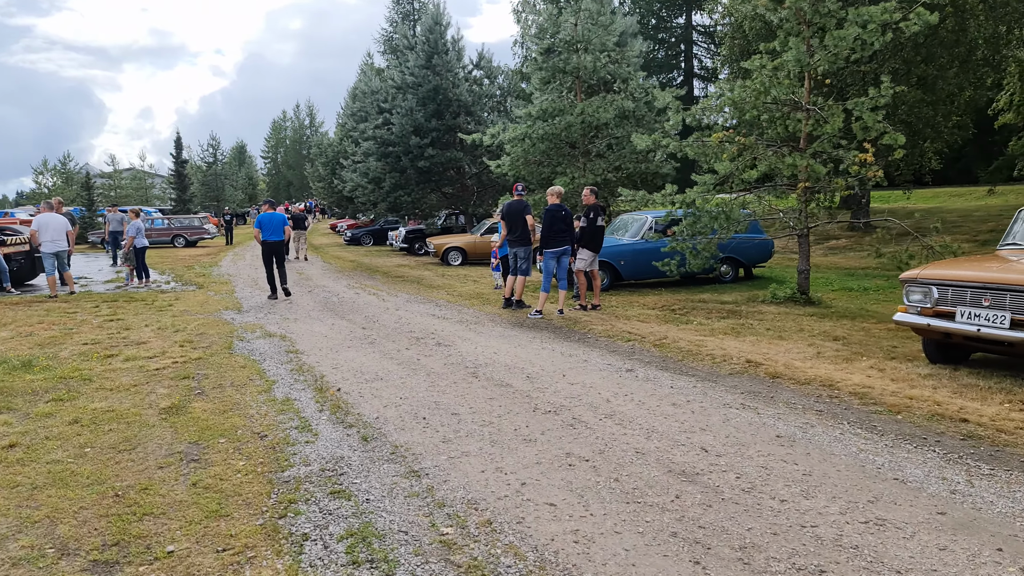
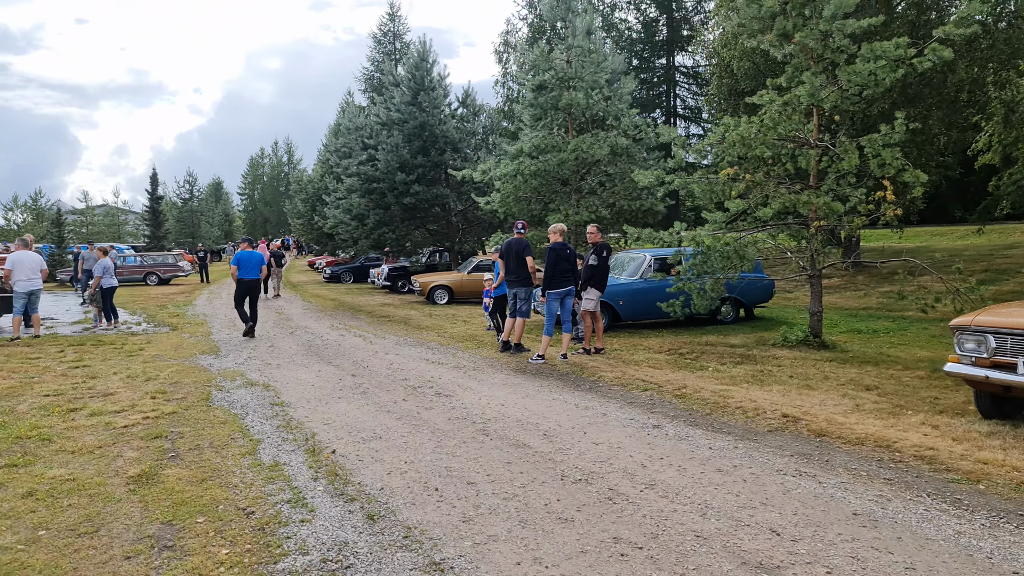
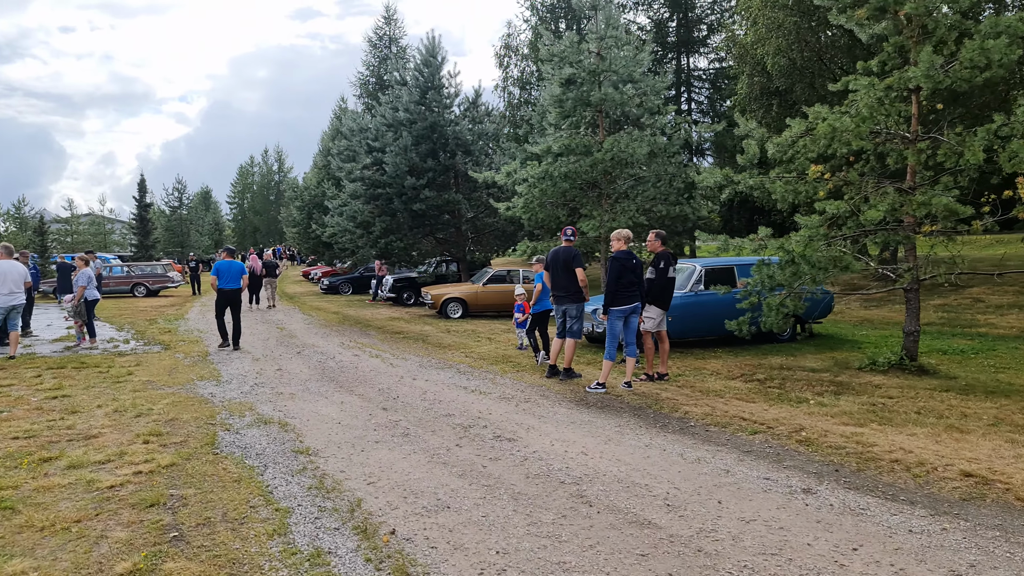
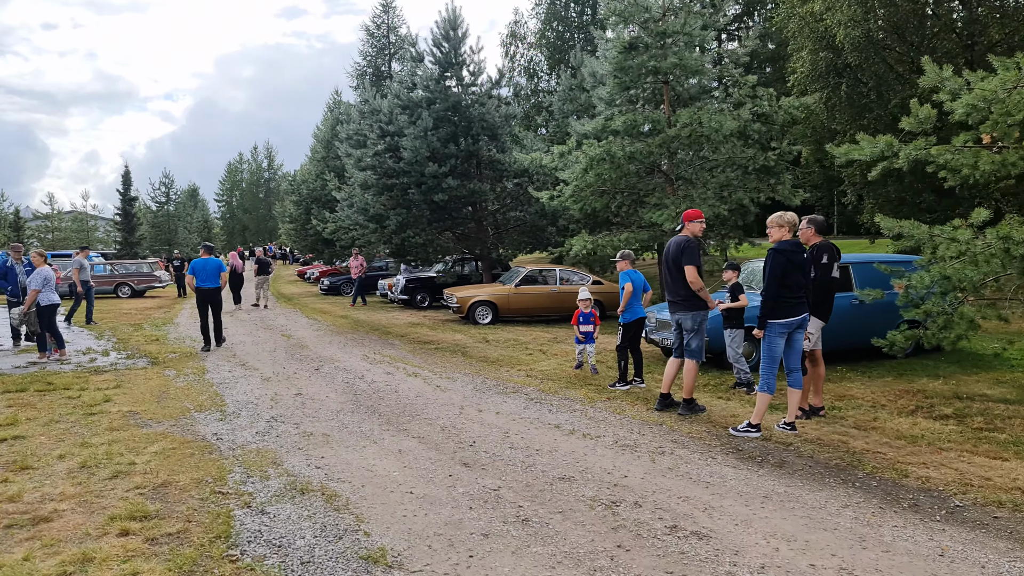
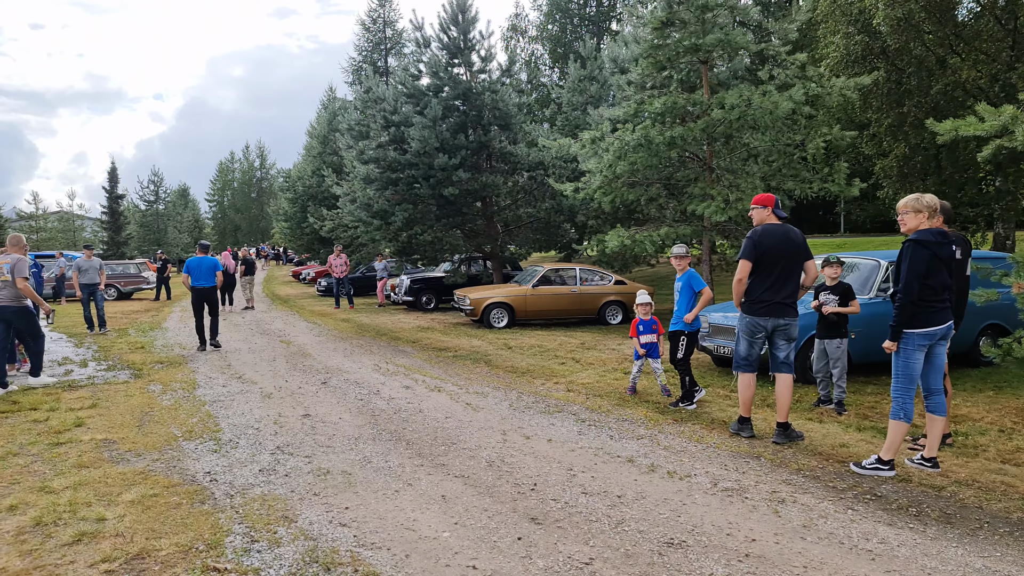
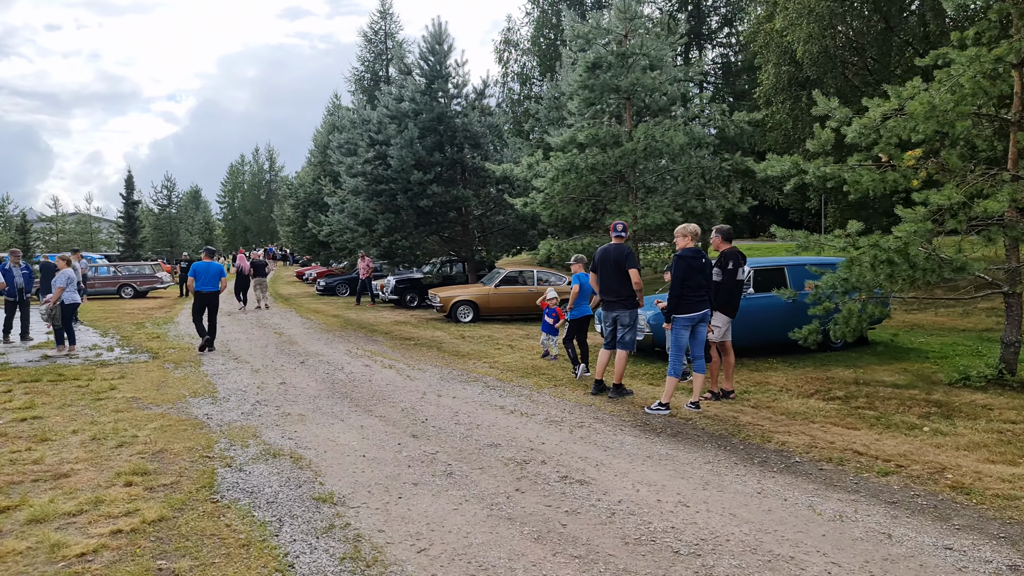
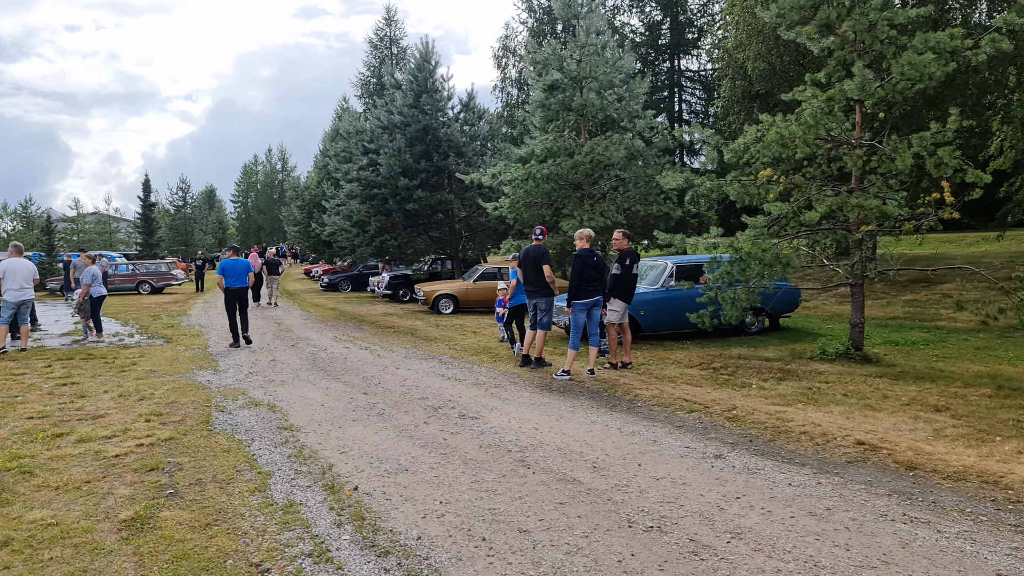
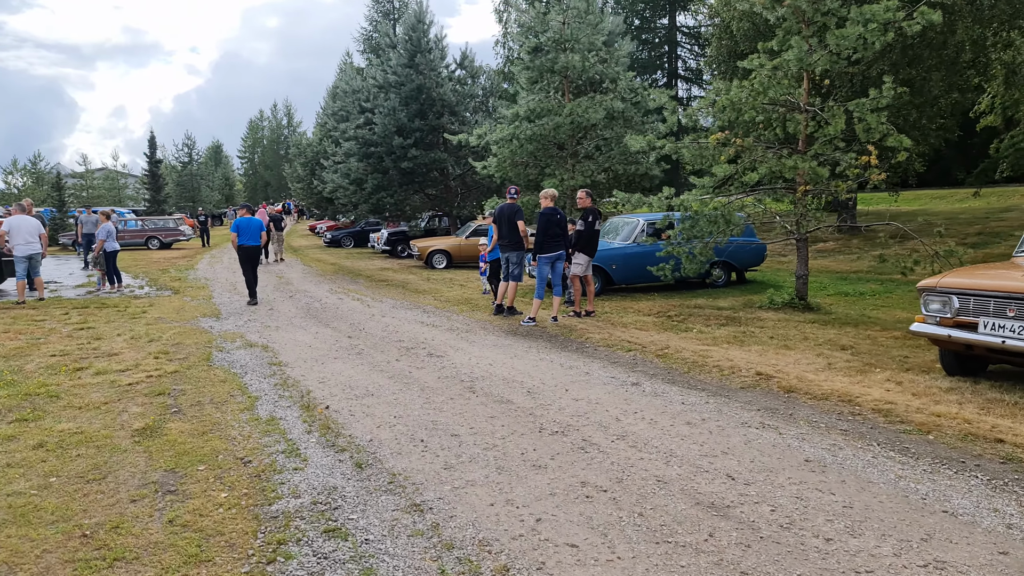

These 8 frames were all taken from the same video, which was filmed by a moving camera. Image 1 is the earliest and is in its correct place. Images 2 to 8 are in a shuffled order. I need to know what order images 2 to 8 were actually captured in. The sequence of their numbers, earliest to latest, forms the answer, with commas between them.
8, 2, 7, 3, 6, 4, 5
